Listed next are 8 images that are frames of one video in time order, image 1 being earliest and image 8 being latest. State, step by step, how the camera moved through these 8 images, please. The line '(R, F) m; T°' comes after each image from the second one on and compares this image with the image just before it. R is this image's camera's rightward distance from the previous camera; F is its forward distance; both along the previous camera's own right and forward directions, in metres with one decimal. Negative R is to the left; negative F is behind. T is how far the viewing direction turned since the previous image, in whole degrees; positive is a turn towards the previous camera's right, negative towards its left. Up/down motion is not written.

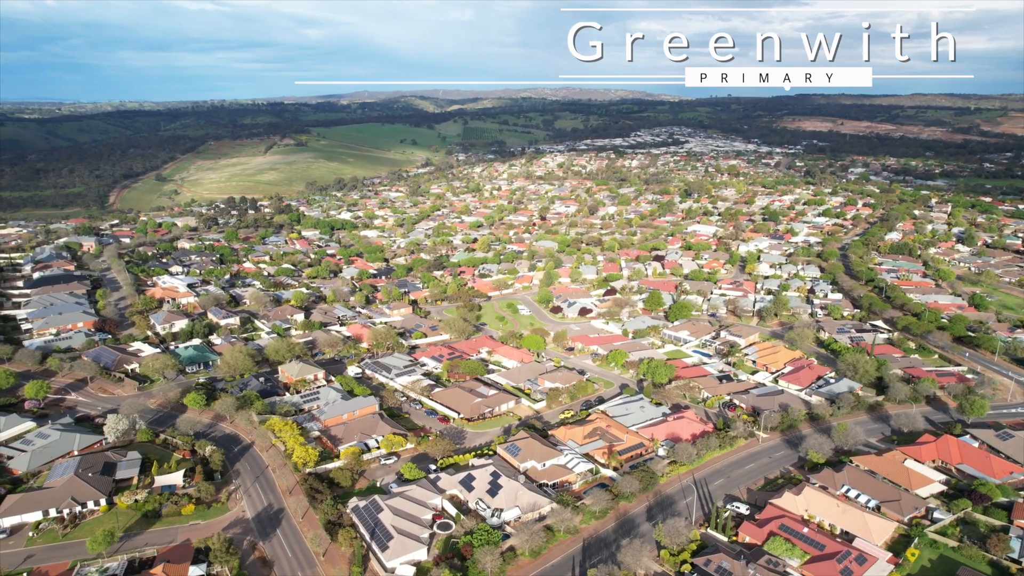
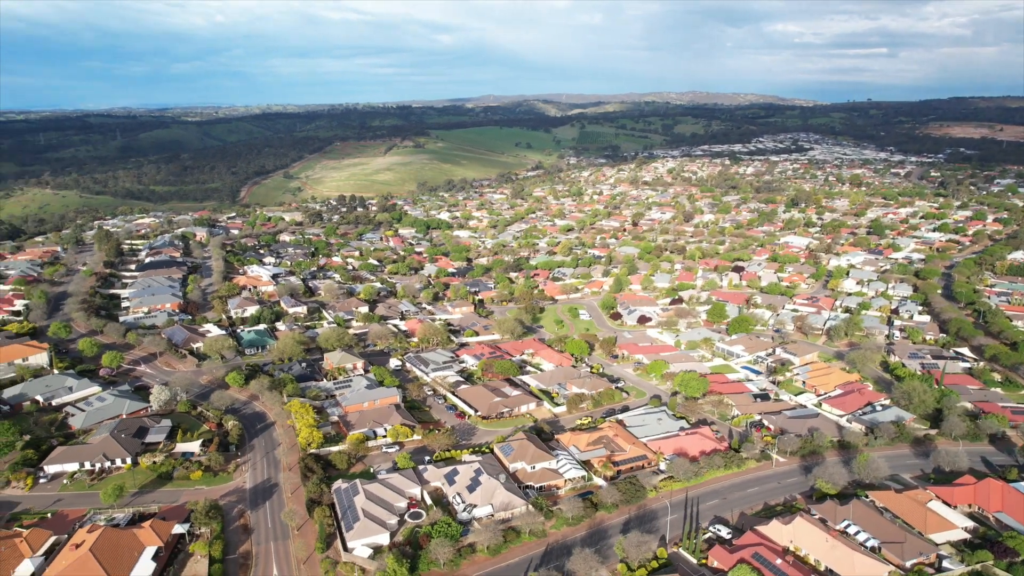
(+5.7, +0.1) m; -10°
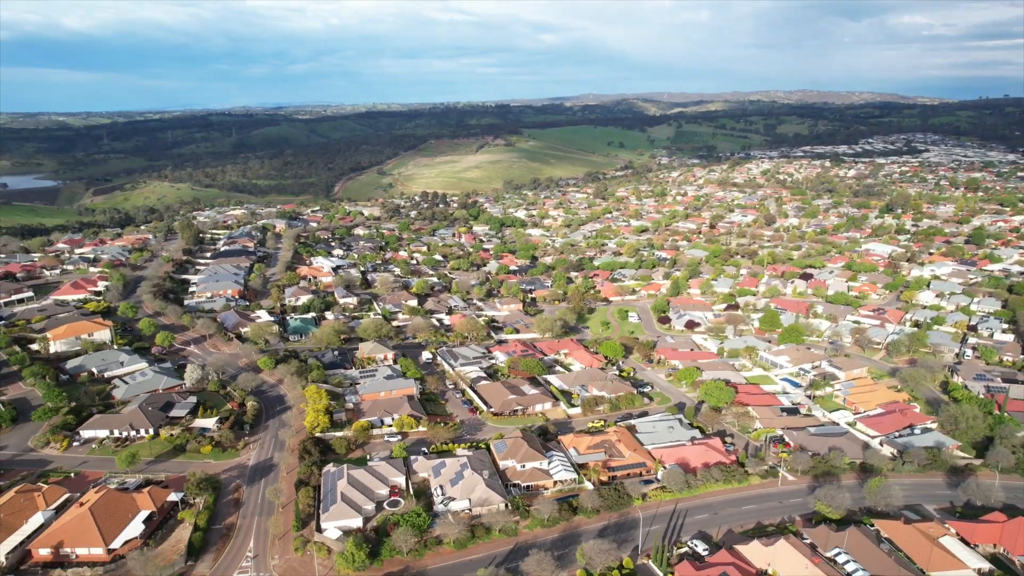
(+4.7, +0.3) m; -8°
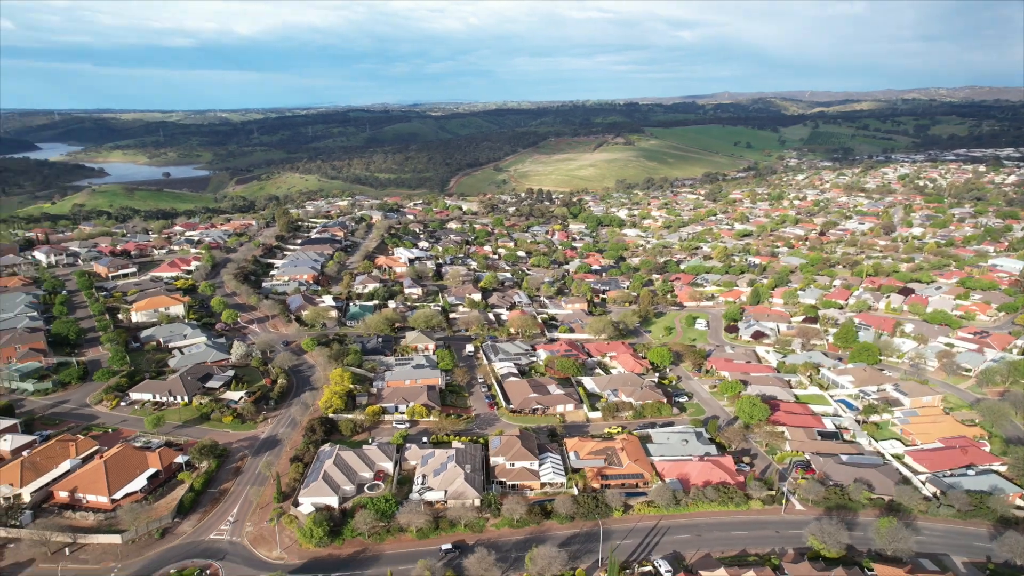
(+5.9, +0.8) m; -11°
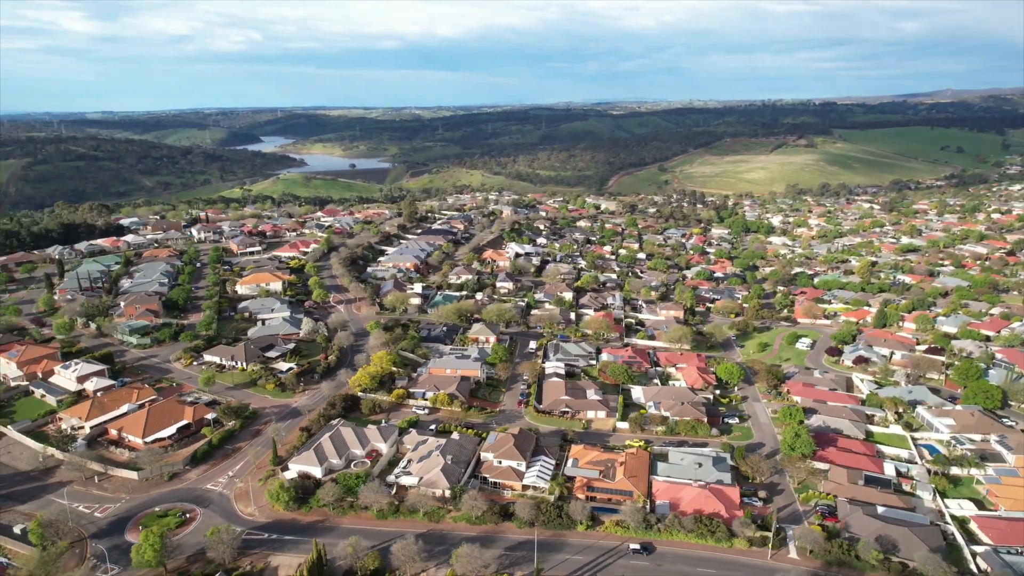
(+8.1, +1.4) m; -15°
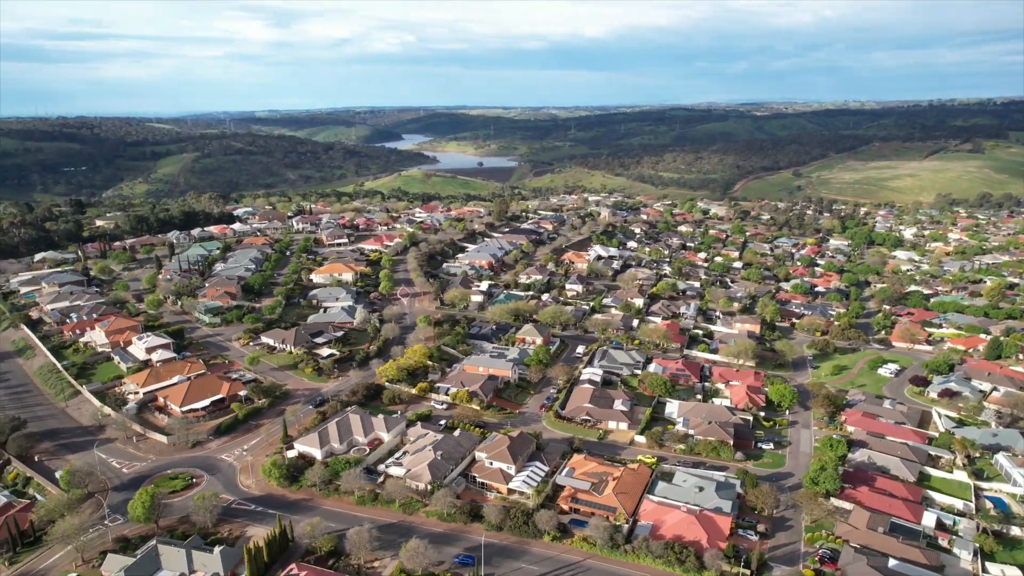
(+6.1, +0.7) m; -11°
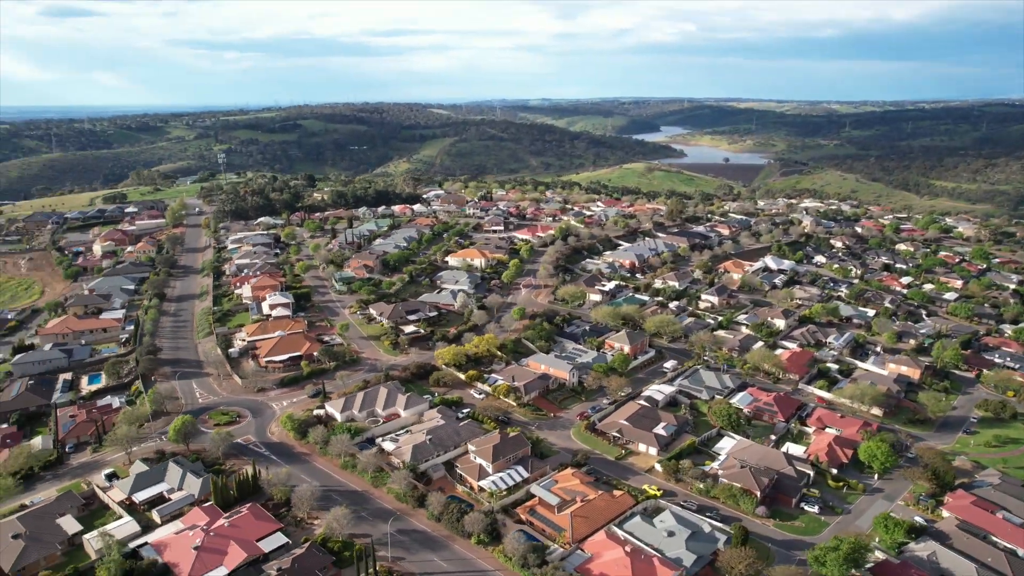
(+11.4, +2.3) m; -22°
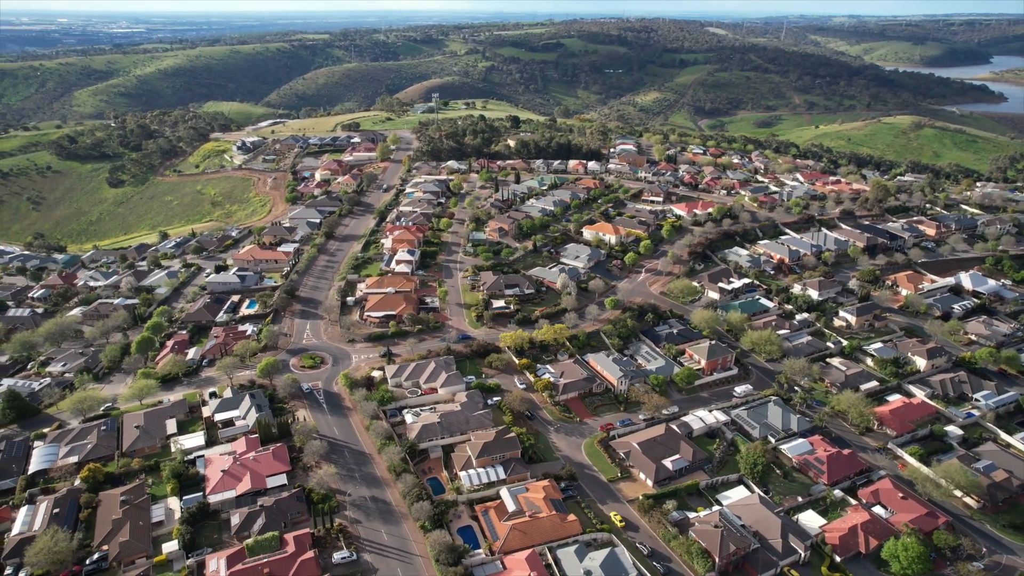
(+11.8, +0.8) m; -22°
